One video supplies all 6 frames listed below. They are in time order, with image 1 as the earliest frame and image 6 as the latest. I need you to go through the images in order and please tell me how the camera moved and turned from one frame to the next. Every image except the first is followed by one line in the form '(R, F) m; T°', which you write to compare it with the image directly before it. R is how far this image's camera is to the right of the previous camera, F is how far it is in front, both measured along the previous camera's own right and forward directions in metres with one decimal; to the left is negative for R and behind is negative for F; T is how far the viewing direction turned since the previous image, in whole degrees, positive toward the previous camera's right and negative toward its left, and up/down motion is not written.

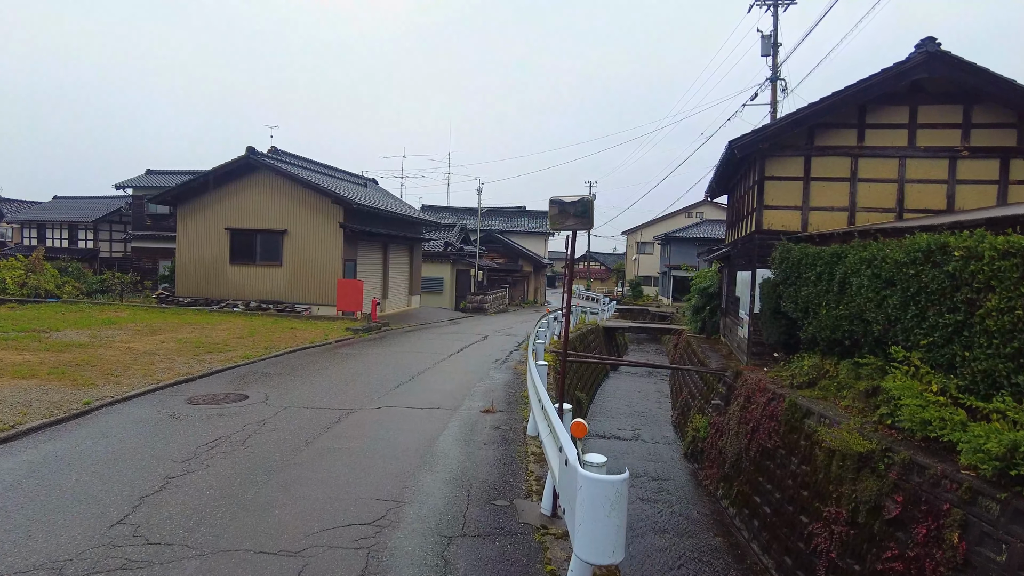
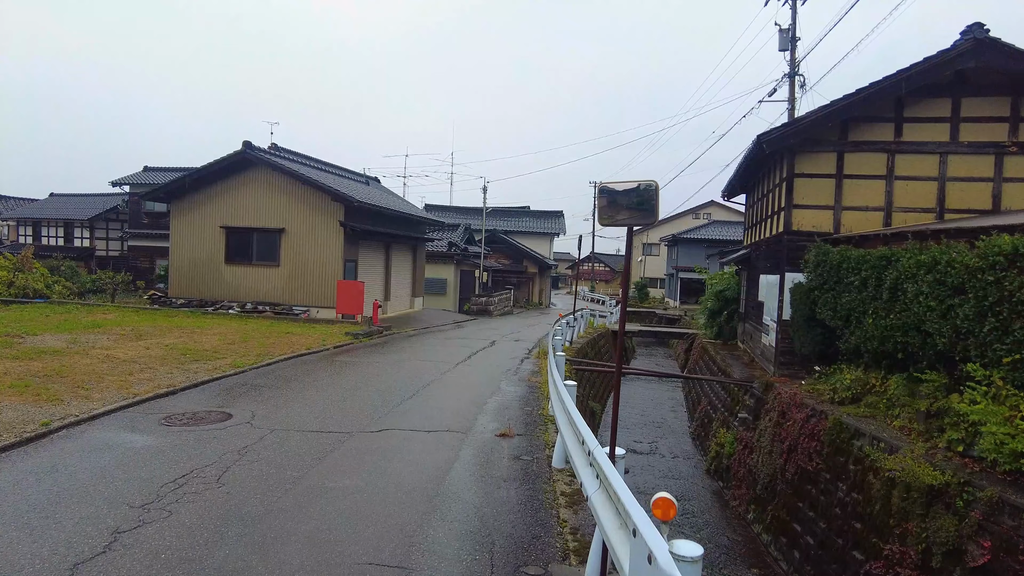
(-0.2, +0.7) m; 0°
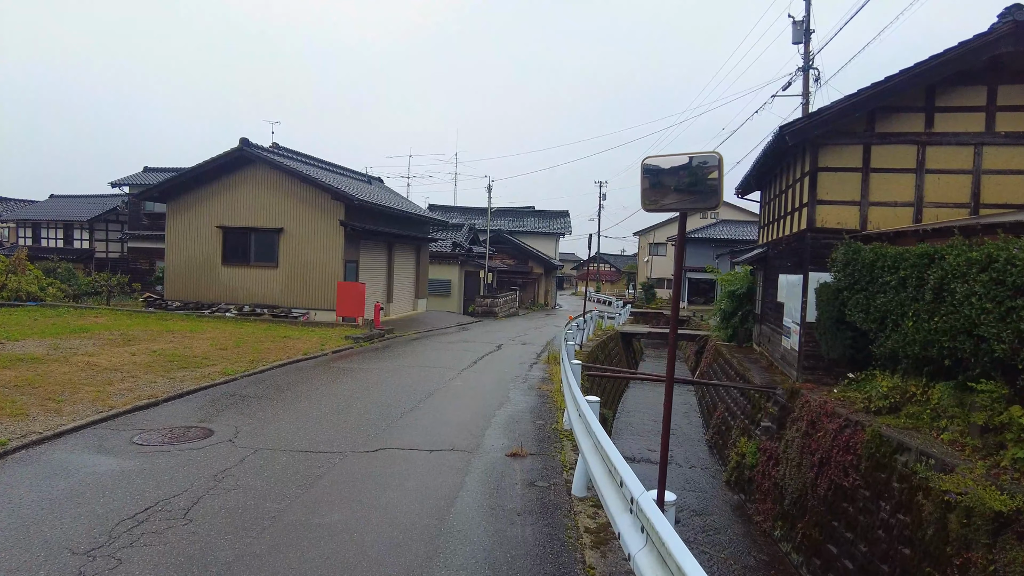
(-0.1, +0.5) m; 0°
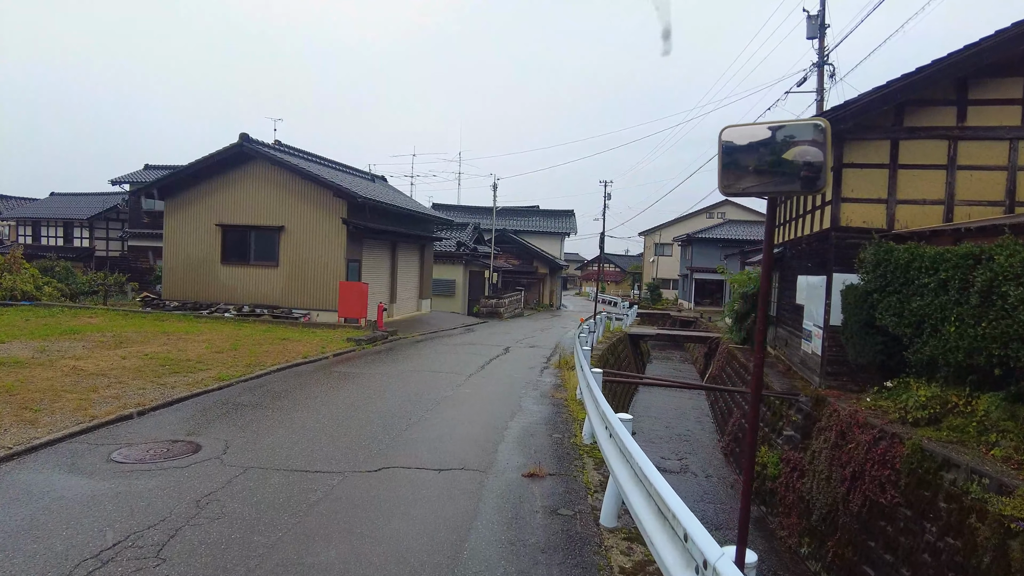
(-0.1, +0.4) m; 0°
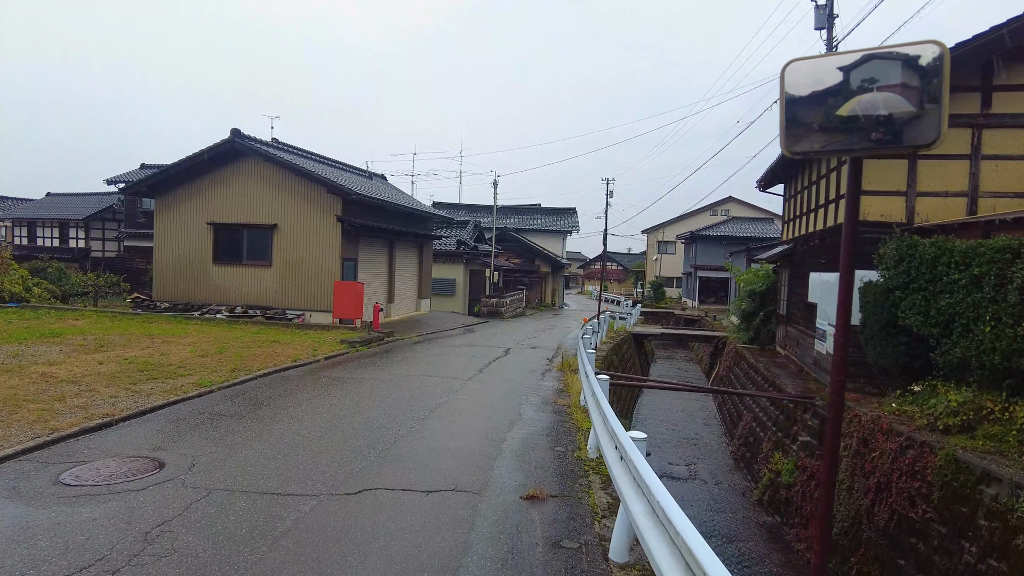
(0.0, +0.4) m; 0°
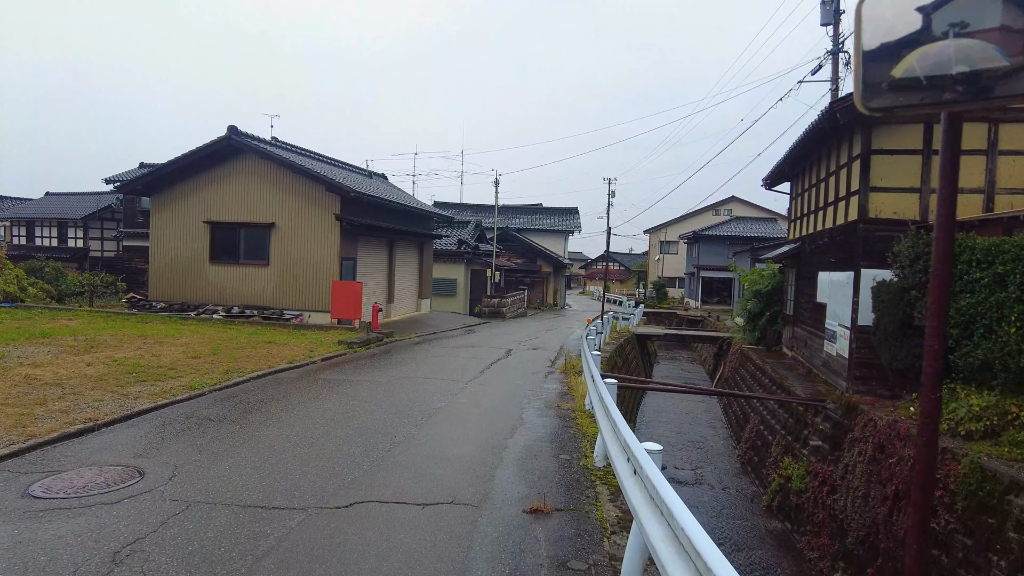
(0.0, +0.2) m; 0°
